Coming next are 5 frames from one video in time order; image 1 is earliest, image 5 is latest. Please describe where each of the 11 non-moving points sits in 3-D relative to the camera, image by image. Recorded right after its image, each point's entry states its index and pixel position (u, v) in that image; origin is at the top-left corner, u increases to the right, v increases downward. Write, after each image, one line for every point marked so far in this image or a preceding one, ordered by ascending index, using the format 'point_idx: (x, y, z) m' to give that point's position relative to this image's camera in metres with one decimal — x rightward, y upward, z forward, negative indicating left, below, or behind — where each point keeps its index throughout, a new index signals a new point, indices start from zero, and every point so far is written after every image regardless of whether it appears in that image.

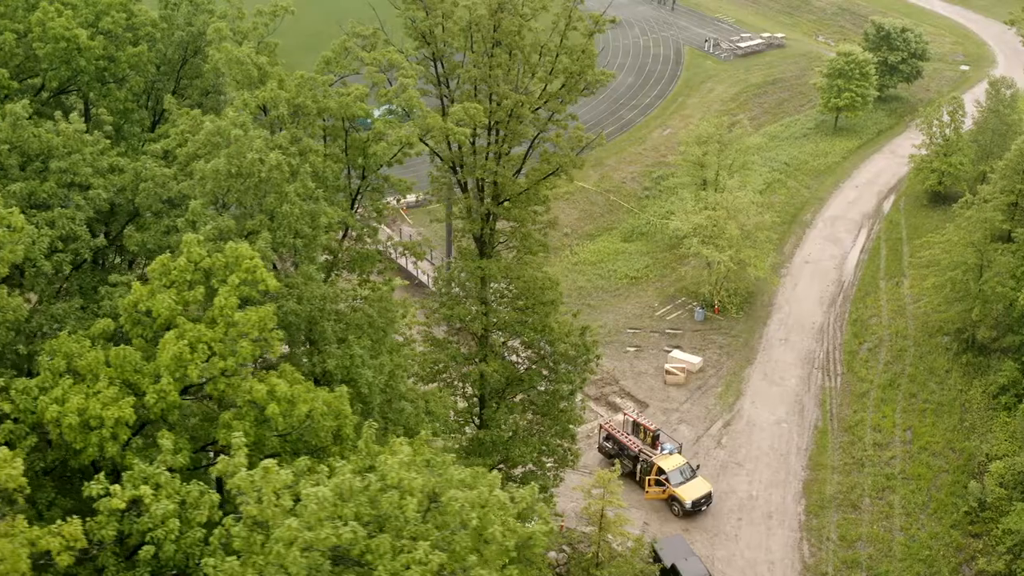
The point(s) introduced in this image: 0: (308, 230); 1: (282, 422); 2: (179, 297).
0: (-2.8, +0.8, +14.9) m
1: (-2.9, -1.6, +13.2) m
2: (-4.0, -0.1, +13.0) m
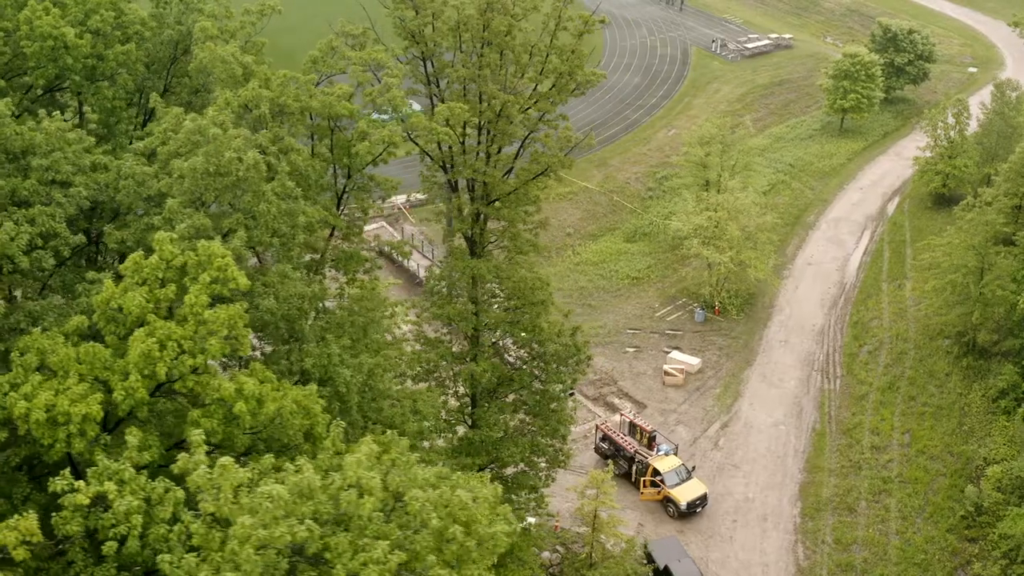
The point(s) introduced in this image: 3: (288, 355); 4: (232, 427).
0: (-3.1, +0.8, +15.0) m
1: (-3.3, -1.6, +13.3) m
2: (-4.4, -0.1, +13.1) m
3: (-3.2, -1.0, +15.4) m
4: (-3.6, -1.7, +13.3) m
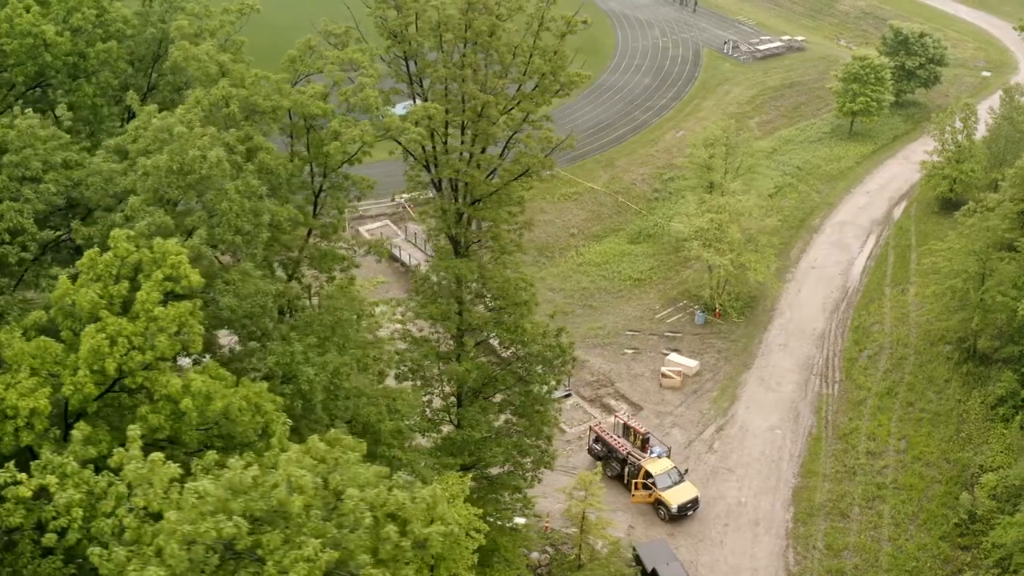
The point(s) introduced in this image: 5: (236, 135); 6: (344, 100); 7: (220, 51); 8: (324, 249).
0: (-3.6, +0.9, +15.1) m
1: (-3.8, -1.6, +13.3) m
2: (-4.9, 0.0, +13.2) m
3: (-3.7, -0.9, +15.5) m
4: (-4.1, -1.6, +13.4) m
5: (-4.0, +2.2, +15.9) m
6: (-2.8, +3.1, +18.0) m
7: (-4.9, +4.0, +18.5) m
8: (-3.3, +0.7, +19.2) m
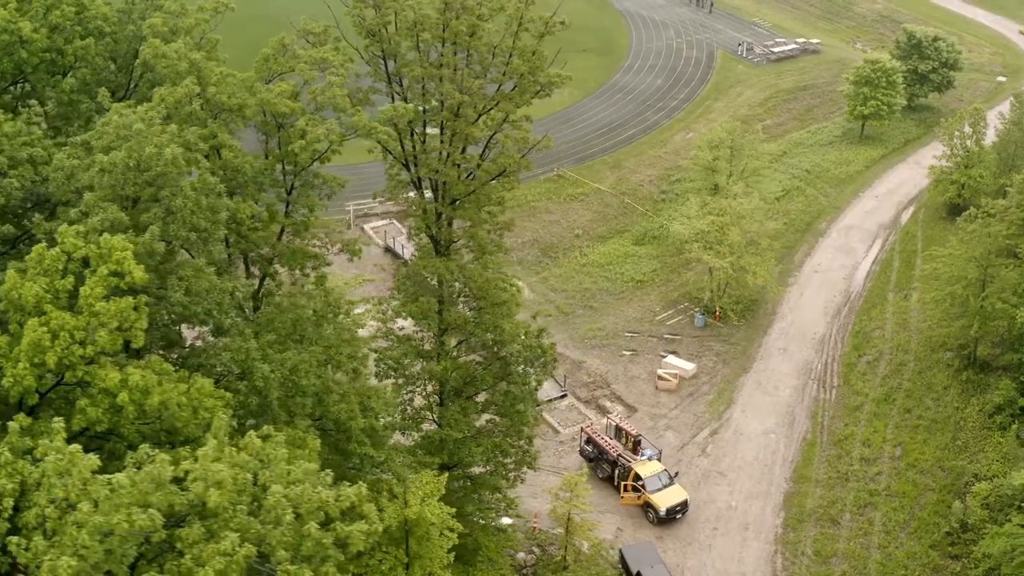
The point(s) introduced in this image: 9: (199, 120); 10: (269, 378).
0: (-4.3, +0.9, +15.2) m
1: (-4.6, -1.5, +13.5) m
2: (-5.6, 0.0, +13.4) m
3: (-4.4, -0.9, +15.6) m
4: (-4.9, -1.6, +13.5) m
5: (-4.6, +2.3, +16.0) m
6: (-3.3, +3.1, +18.1) m
7: (-5.5, +4.1, +18.7) m
8: (-3.8, +0.7, +19.3) m
9: (-4.9, +2.6, +17.1) m
10: (-3.5, -1.3, +15.6) m
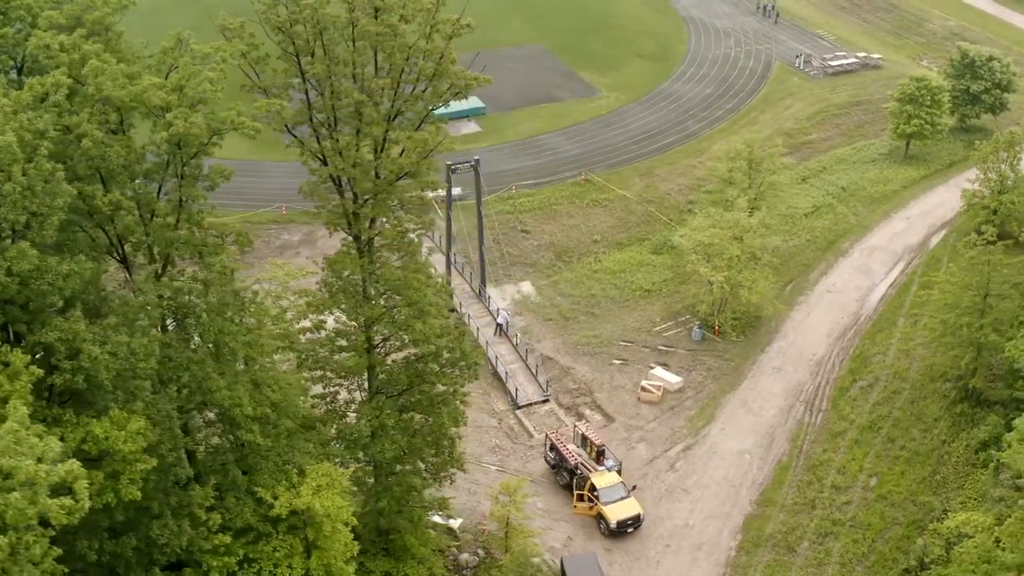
0: (-6.8, +1.2, +15.8) m
1: (-7.5, -1.2, +14.1) m
2: (-8.4, +0.4, +14.1) m
3: (-7.0, -0.6, +16.3) m
4: (-7.8, -1.3, +14.2) m
5: (-7.0, +2.6, +16.6) m
6: (-5.5, +3.4, +18.6) m
7: (-7.5, +4.4, +19.4) m
8: (-6.0, +1.0, +19.8) m
9: (-7.2, +2.9, +17.7) m
10: (-6.1, -1.1, +16.2) m
